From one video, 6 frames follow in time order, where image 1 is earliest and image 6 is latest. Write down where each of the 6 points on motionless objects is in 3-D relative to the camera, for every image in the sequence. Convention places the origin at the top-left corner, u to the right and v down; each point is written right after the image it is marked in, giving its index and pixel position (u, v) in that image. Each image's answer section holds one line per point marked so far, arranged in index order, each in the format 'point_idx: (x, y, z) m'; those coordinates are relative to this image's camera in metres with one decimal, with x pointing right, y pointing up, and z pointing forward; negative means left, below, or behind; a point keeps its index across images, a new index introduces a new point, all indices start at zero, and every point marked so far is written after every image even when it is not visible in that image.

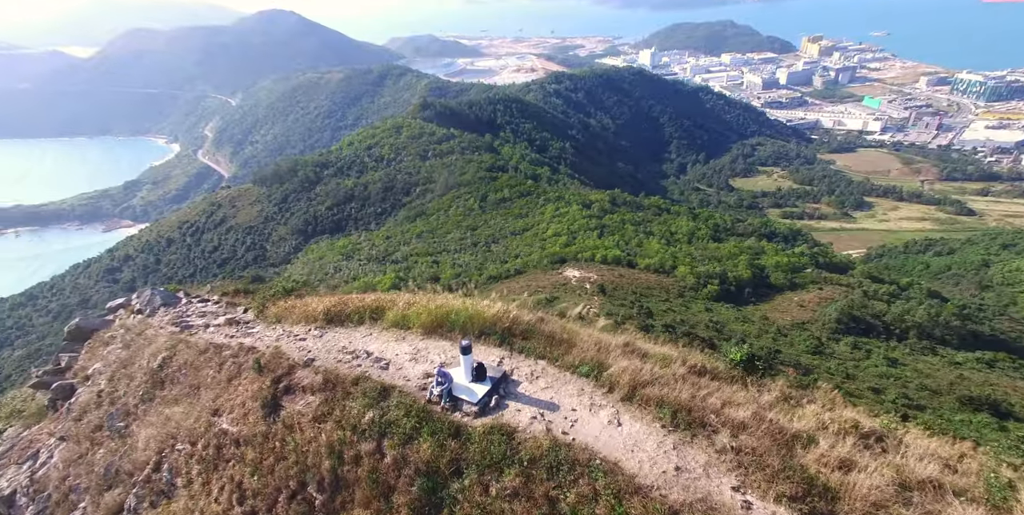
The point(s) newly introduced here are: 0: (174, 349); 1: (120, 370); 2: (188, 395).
0: (-8.6, -2.3, +12.1) m
1: (-11.7, -3.3, +14.1) m
2: (-7.0, -3.0, +10.3) m
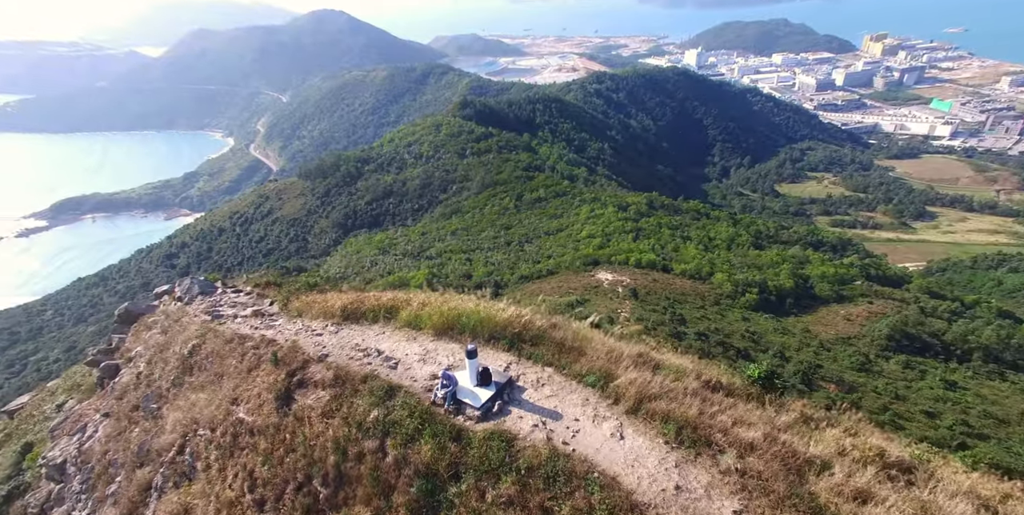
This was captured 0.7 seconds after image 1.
0: (-8.2, -2.1, +12.7) m
1: (-11.2, -3.0, +14.9) m
2: (-6.8, -2.8, +10.8) m
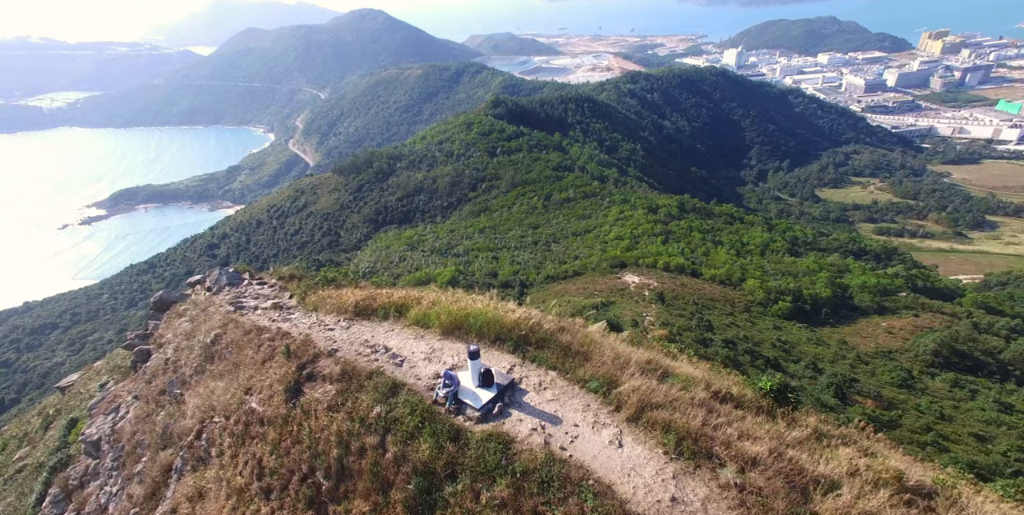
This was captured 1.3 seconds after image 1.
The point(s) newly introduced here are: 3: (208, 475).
0: (-7.9, -1.9, +13.1) m
1: (-10.7, -2.7, +15.5) m
2: (-6.6, -2.7, +11.1) m
3: (-5.9, -4.2, +9.2) m
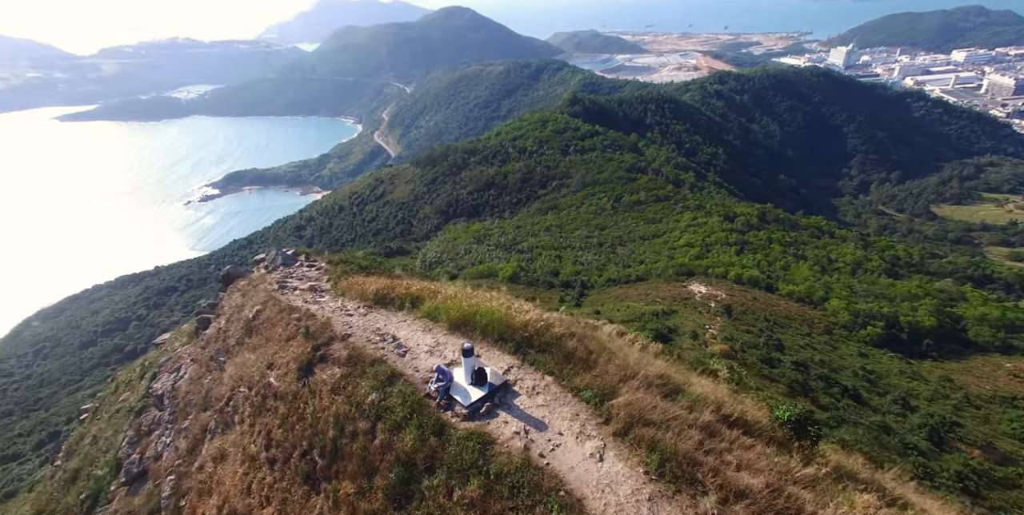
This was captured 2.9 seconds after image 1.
0: (-7.3, -1.4, +14.0) m
1: (-9.8, -2.0, +16.7) m
2: (-6.3, -2.2, +11.9) m
3: (-5.9, -3.8, +9.9) m
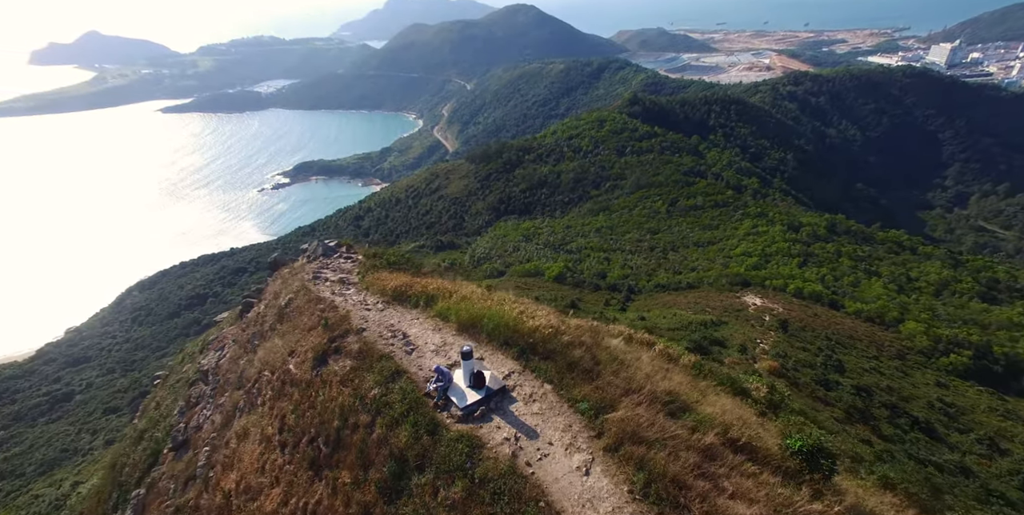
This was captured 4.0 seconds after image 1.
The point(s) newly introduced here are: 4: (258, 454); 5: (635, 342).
0: (-6.7, -1.1, +14.7) m
1: (-9.0, -1.6, +17.6) m
2: (-5.9, -2.0, +12.5) m
3: (-5.8, -3.6, +10.5) m
4: (-5.0, -3.8, +9.3) m
5: (+2.7, -2.0, +10.8) m
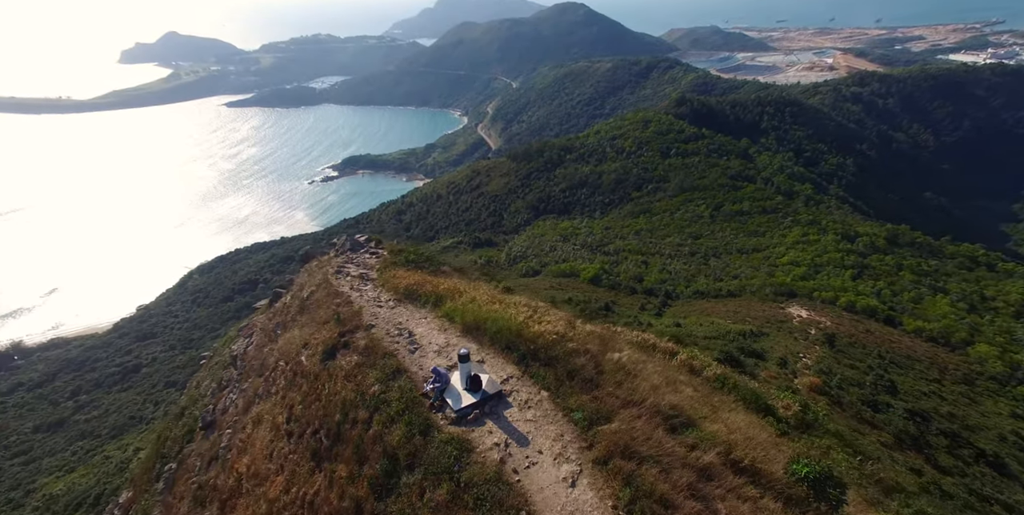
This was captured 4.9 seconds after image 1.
0: (-6.2, -0.9, +15.1) m
1: (-8.3, -1.3, +18.2) m
2: (-5.6, -1.8, +12.9) m
3: (-5.7, -3.4, +10.9) m
4: (-5.0, -3.7, +9.6) m
5: (+2.9, -2.2, +10.6) m
